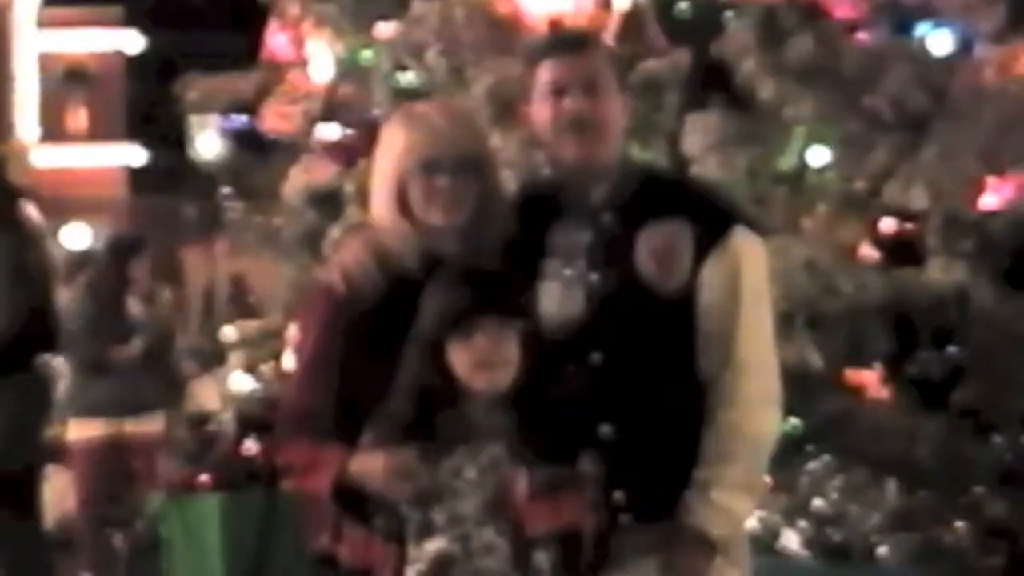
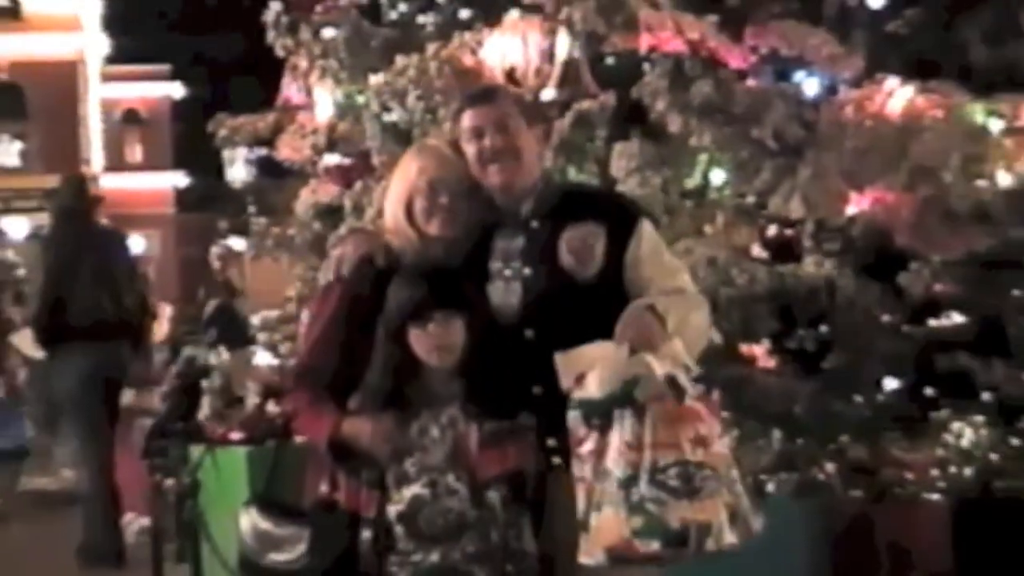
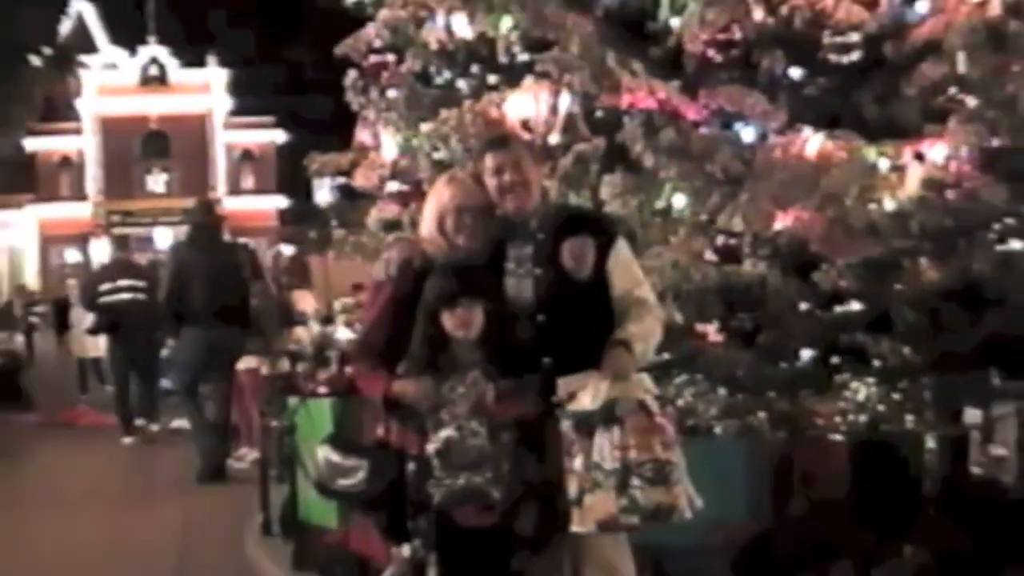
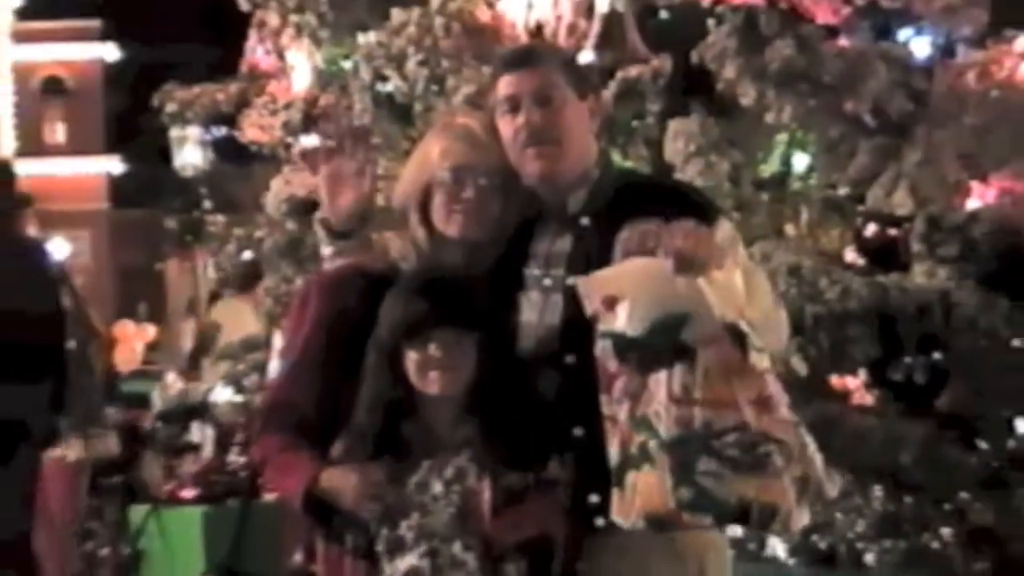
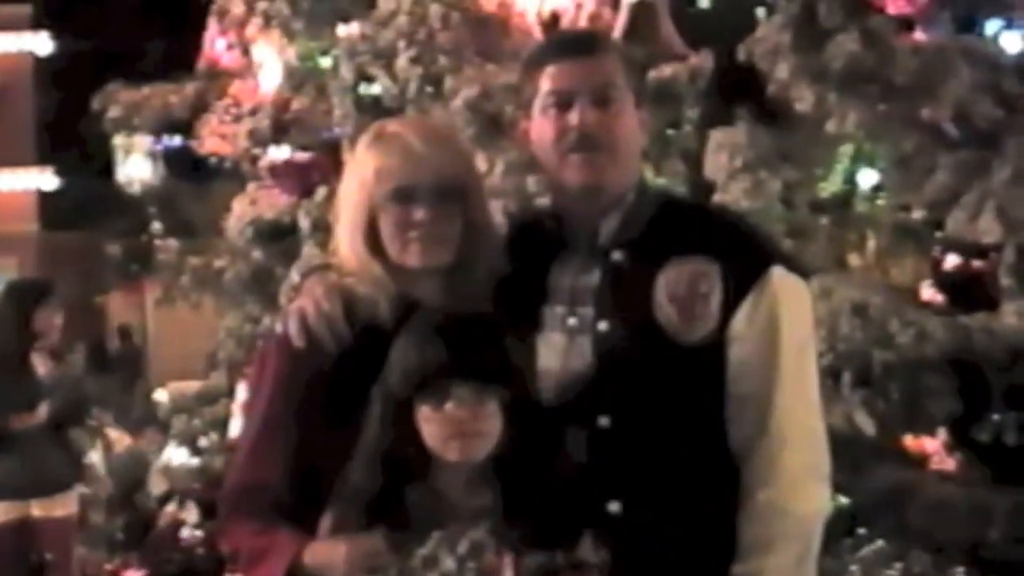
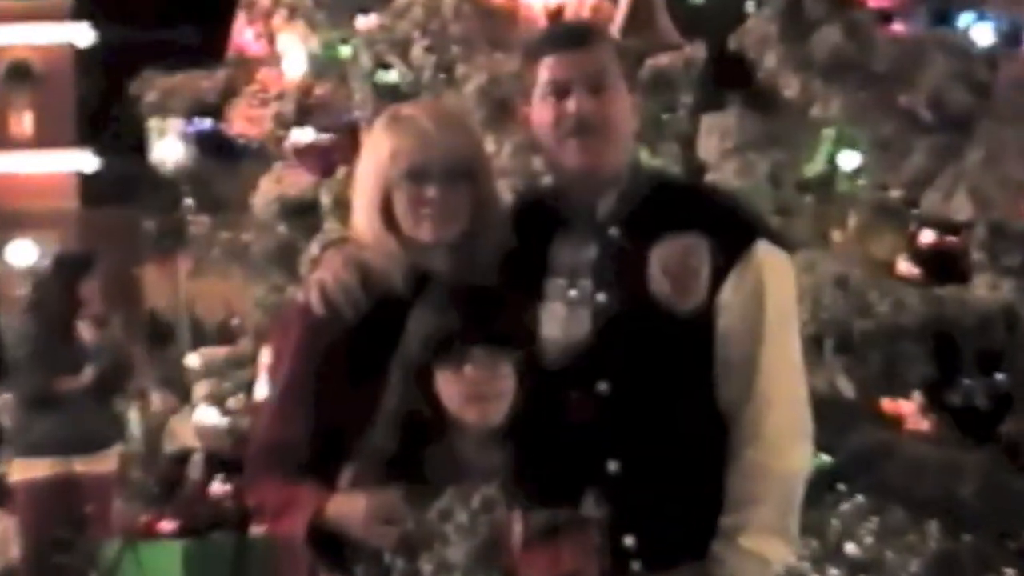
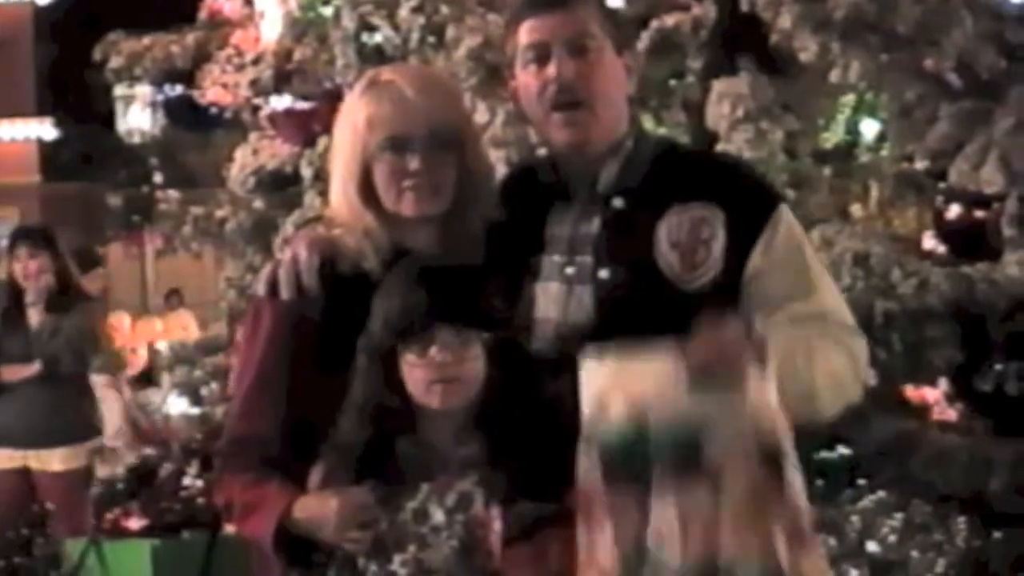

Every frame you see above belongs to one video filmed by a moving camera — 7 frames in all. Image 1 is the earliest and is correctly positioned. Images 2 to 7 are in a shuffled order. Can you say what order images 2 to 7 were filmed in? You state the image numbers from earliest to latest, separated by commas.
6, 5, 7, 4, 2, 3
